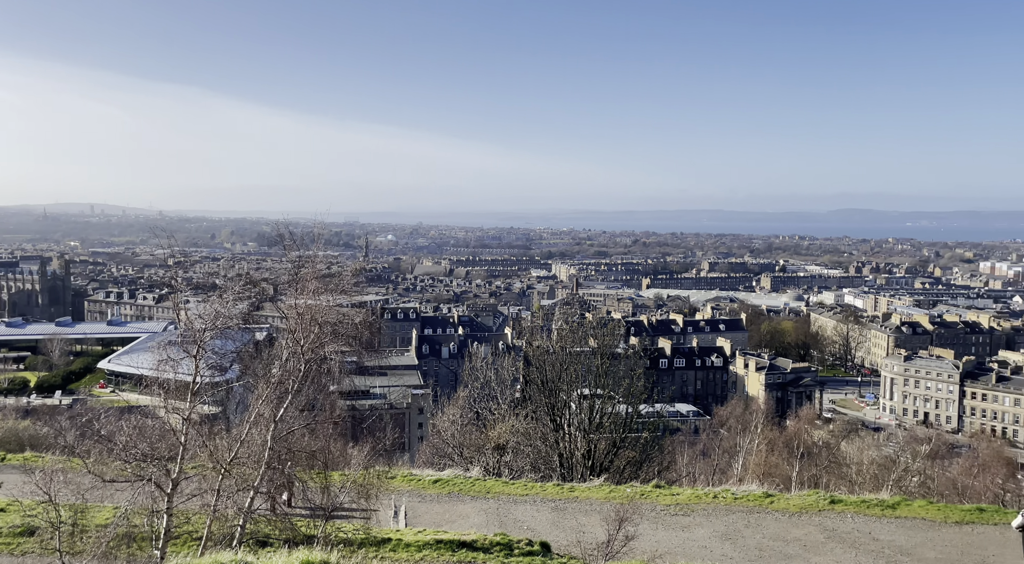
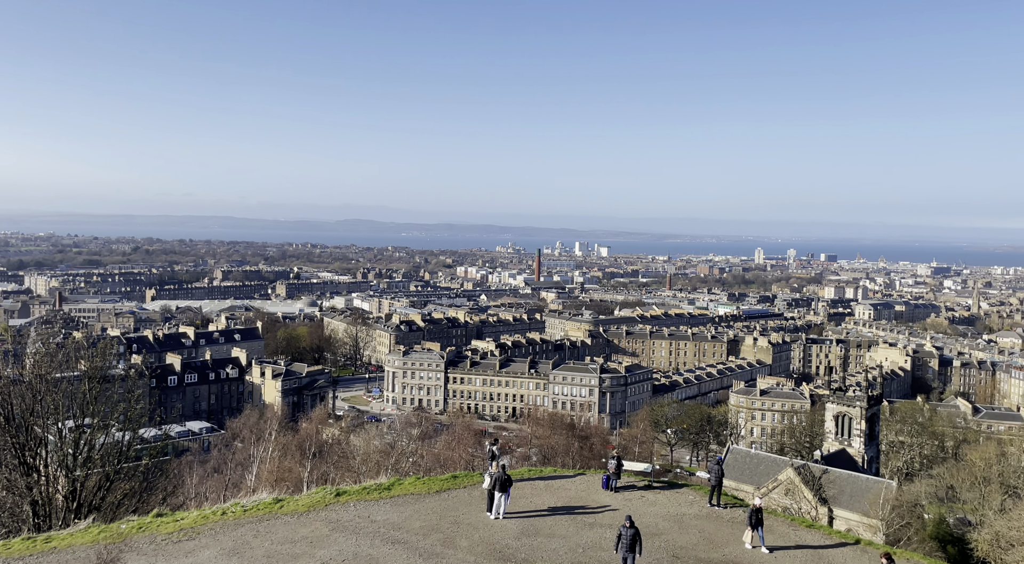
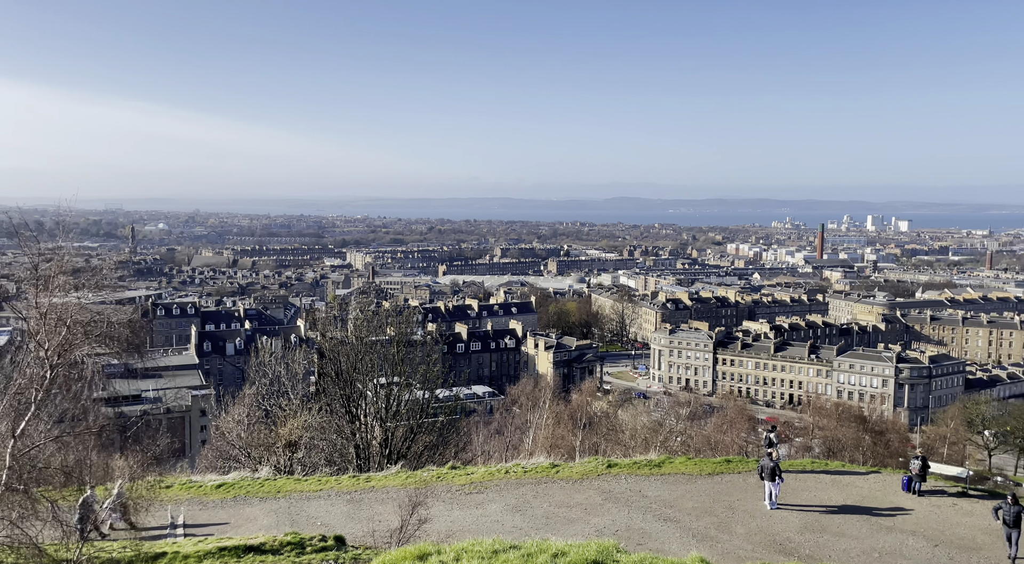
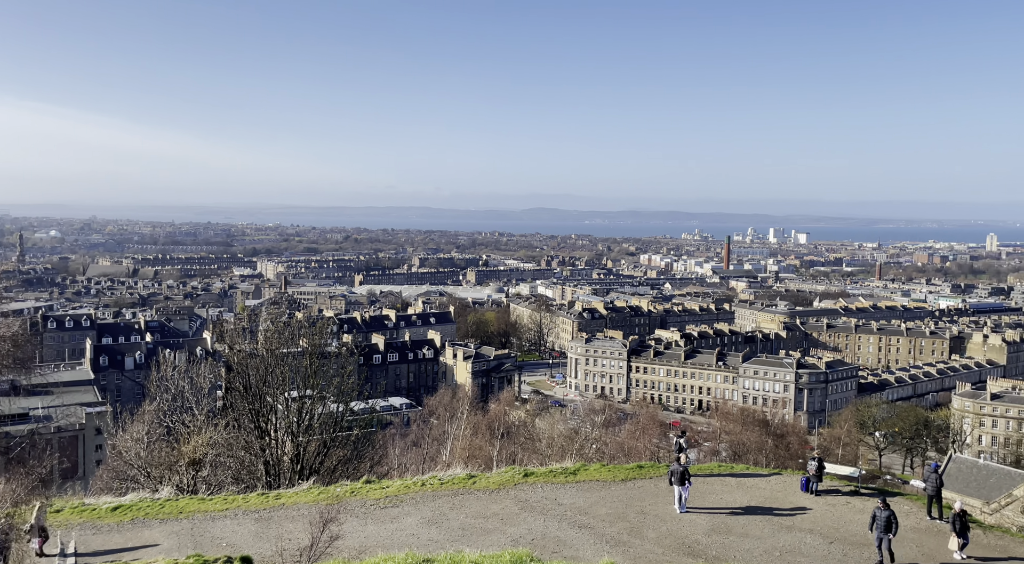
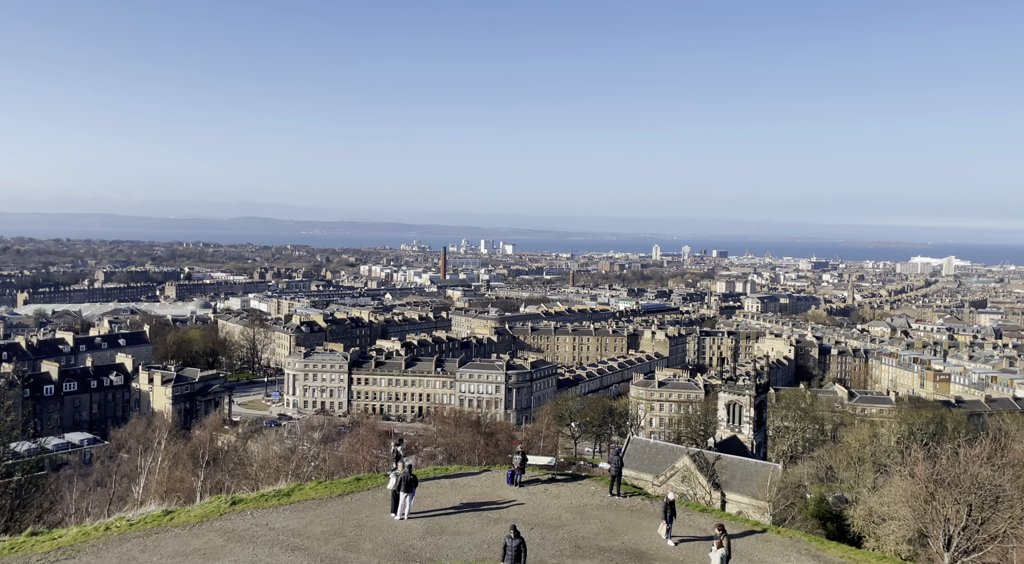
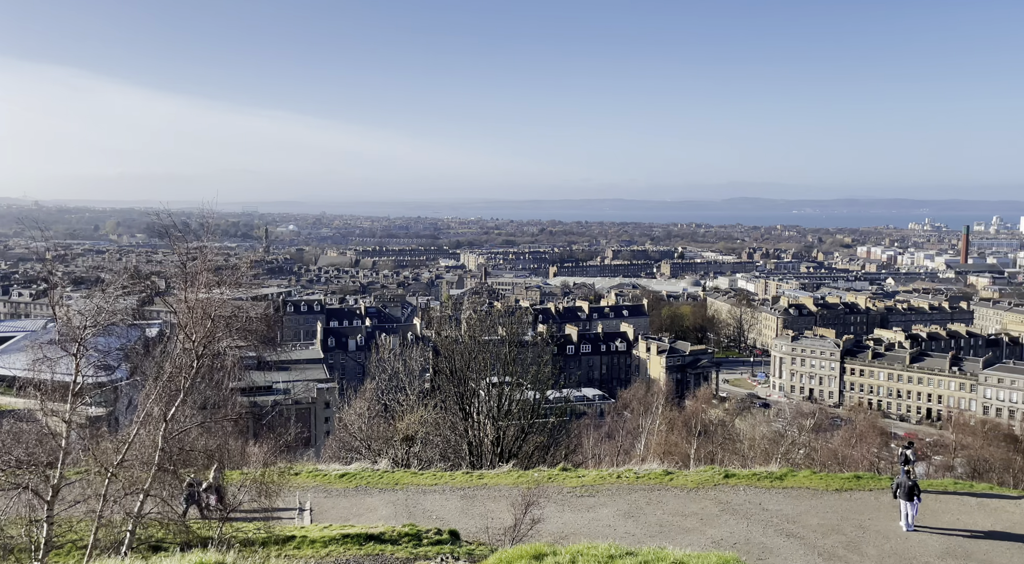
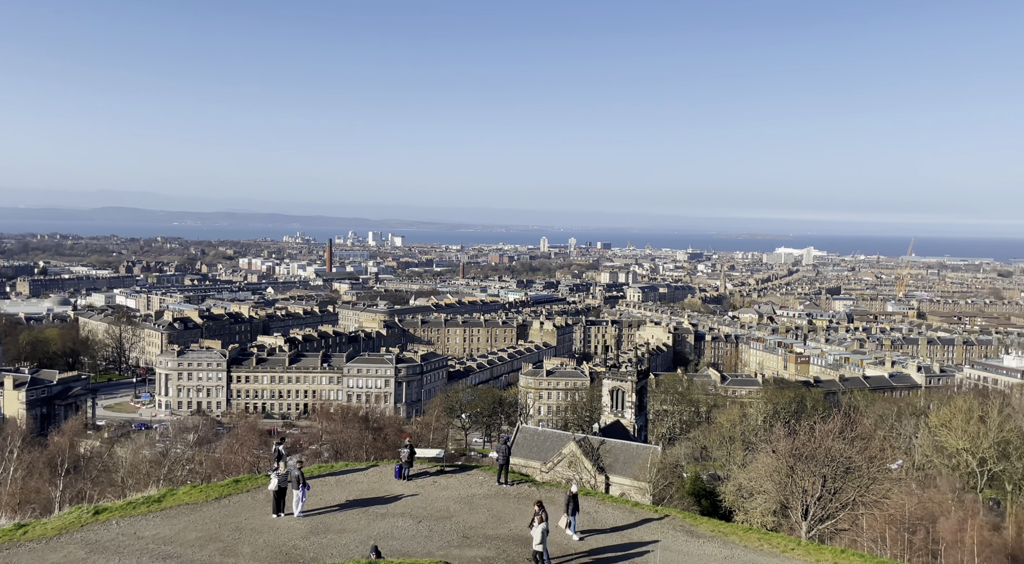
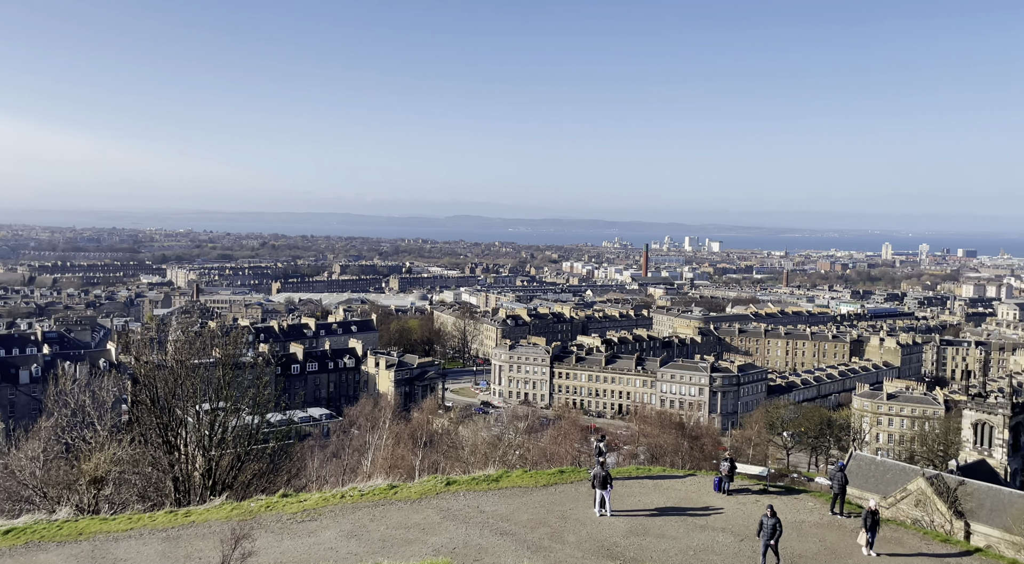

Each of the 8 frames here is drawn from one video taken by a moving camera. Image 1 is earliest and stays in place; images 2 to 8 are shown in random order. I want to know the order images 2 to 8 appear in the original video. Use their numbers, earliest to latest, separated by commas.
6, 3, 4, 8, 2, 5, 7
